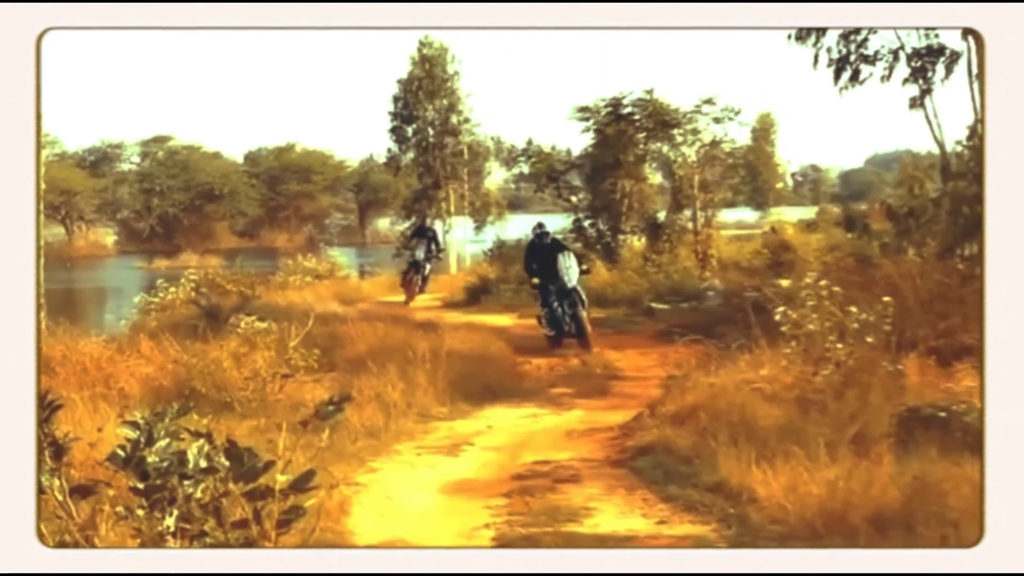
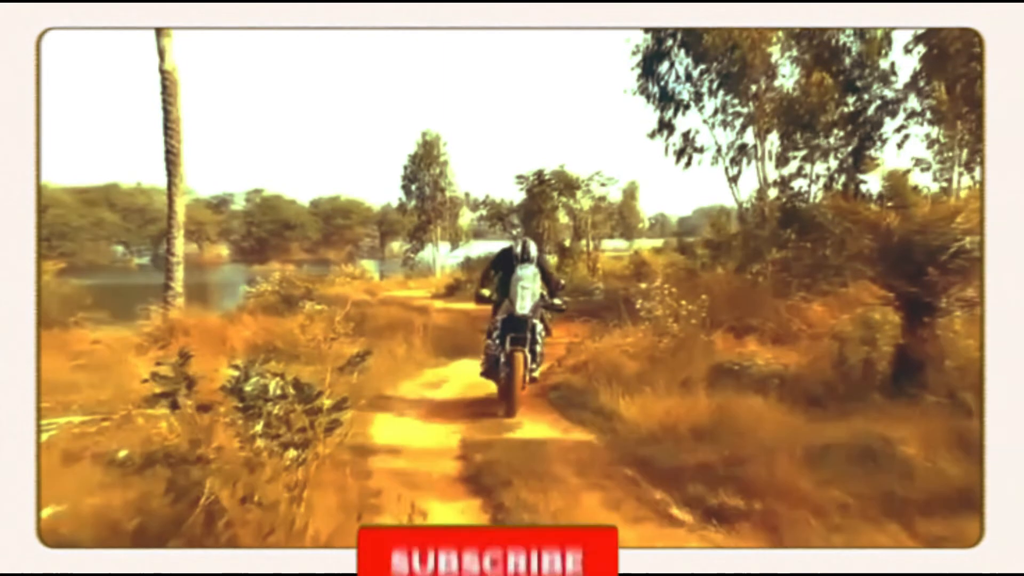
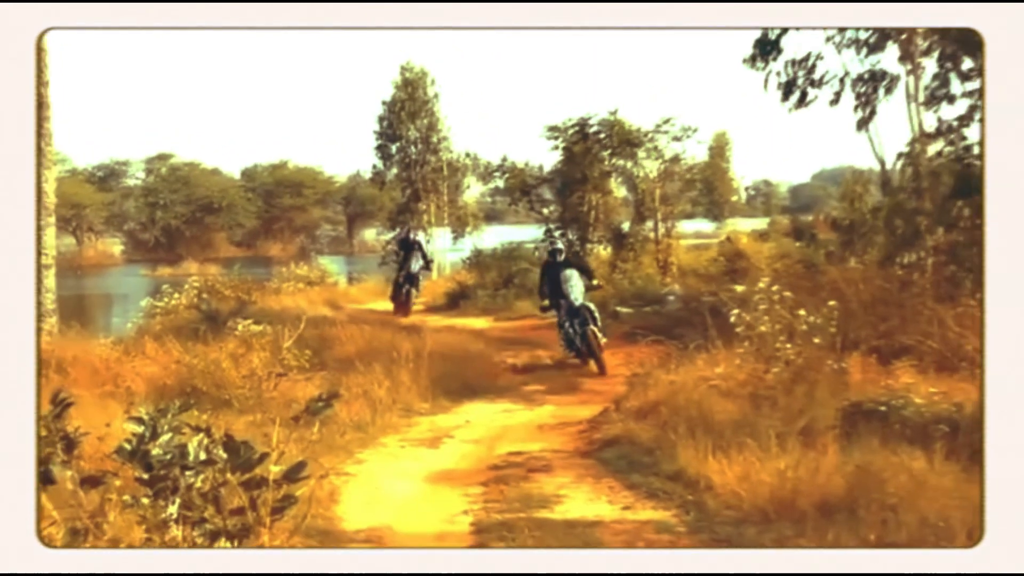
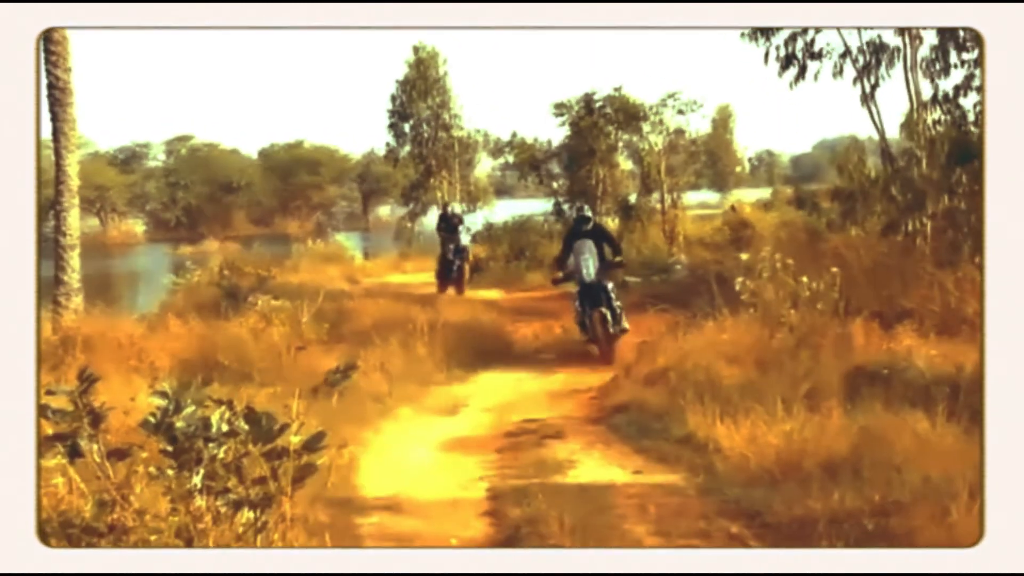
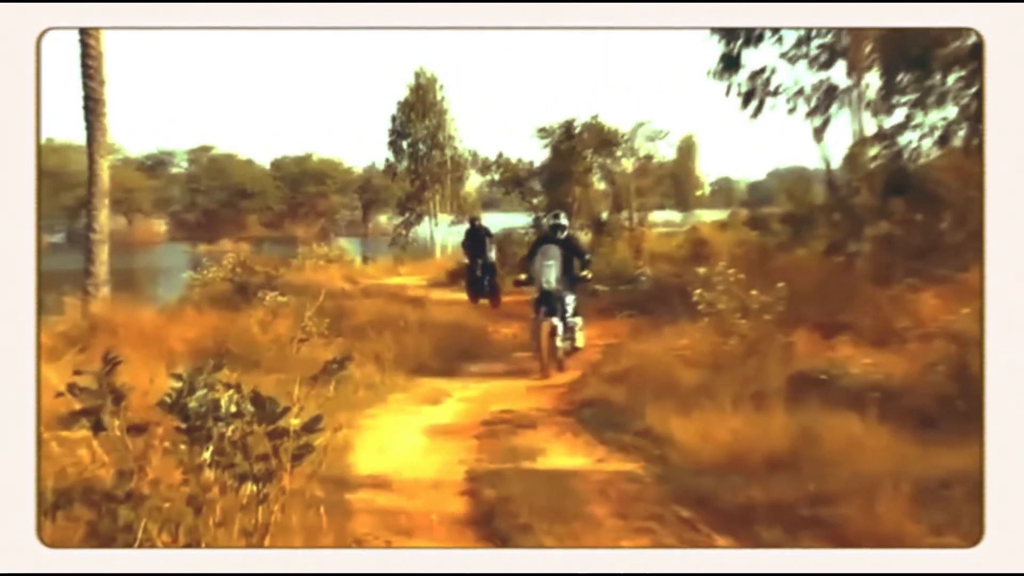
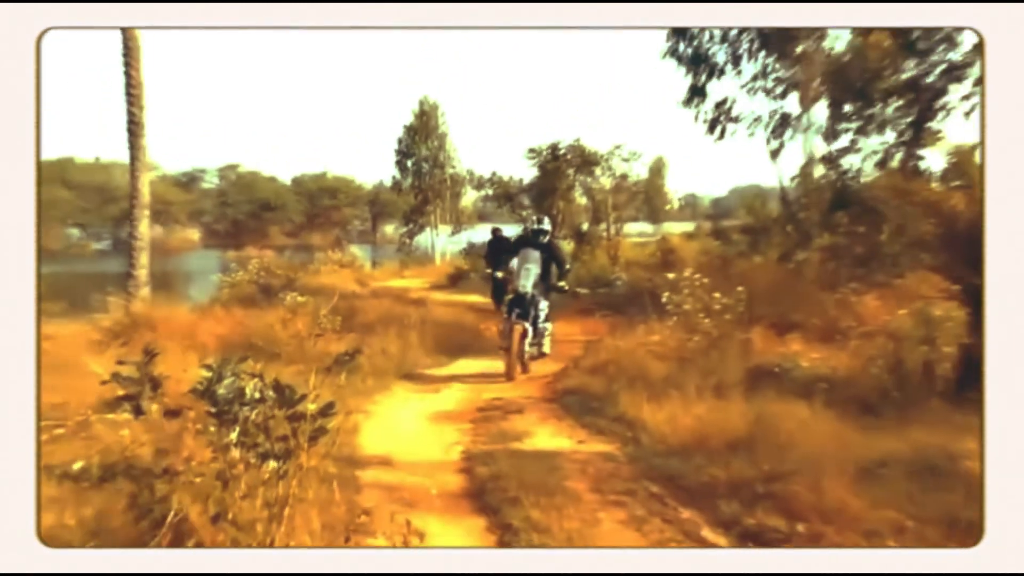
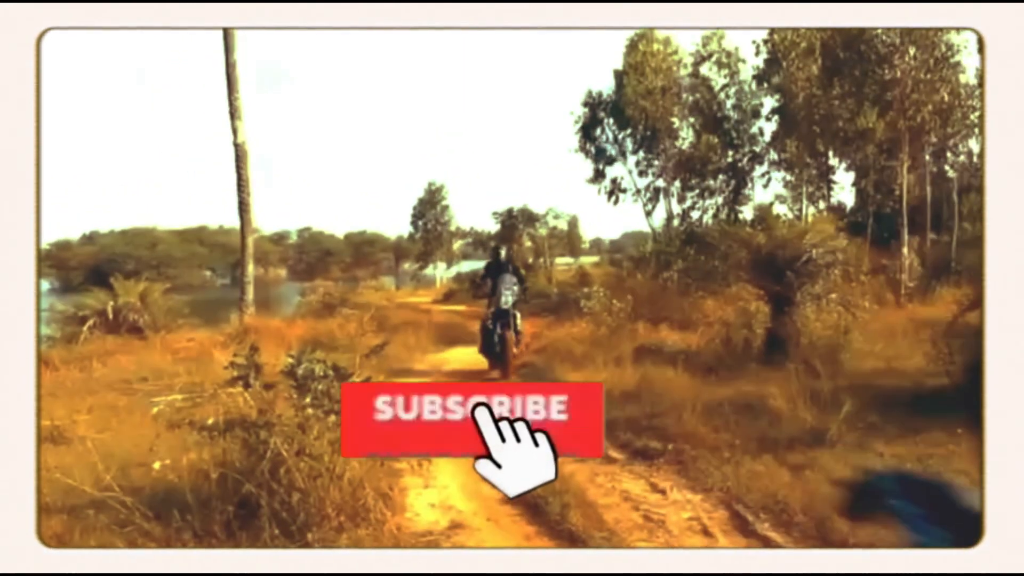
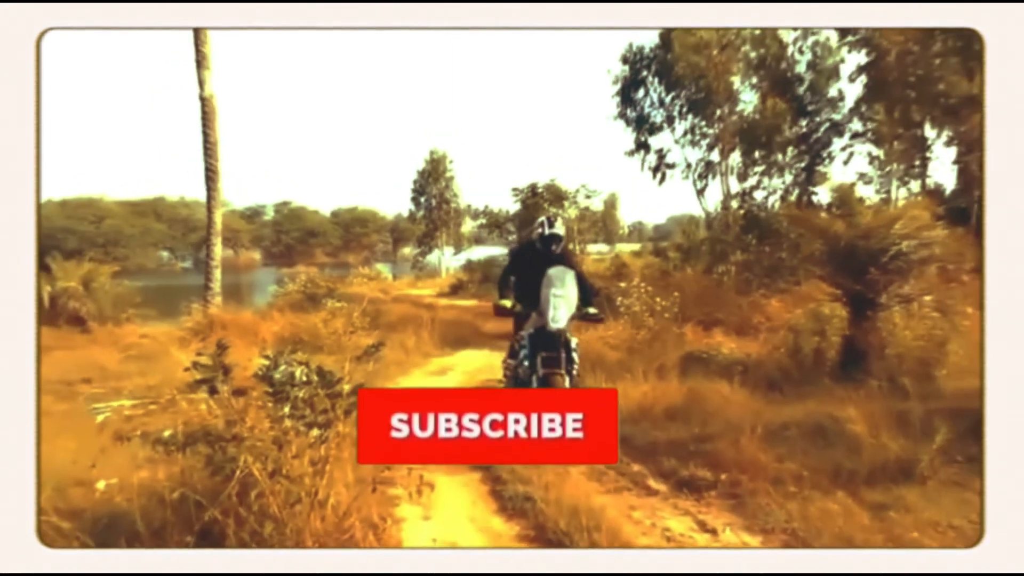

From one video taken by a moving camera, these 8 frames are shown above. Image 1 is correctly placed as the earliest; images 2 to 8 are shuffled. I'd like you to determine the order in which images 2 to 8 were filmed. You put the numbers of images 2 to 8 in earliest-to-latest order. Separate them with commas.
3, 4, 5, 6, 2, 8, 7
